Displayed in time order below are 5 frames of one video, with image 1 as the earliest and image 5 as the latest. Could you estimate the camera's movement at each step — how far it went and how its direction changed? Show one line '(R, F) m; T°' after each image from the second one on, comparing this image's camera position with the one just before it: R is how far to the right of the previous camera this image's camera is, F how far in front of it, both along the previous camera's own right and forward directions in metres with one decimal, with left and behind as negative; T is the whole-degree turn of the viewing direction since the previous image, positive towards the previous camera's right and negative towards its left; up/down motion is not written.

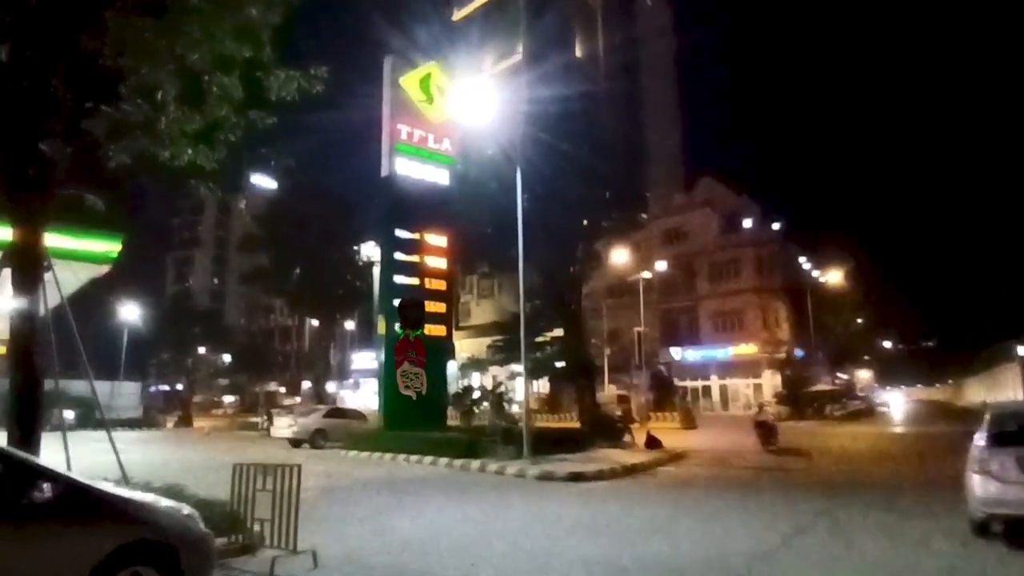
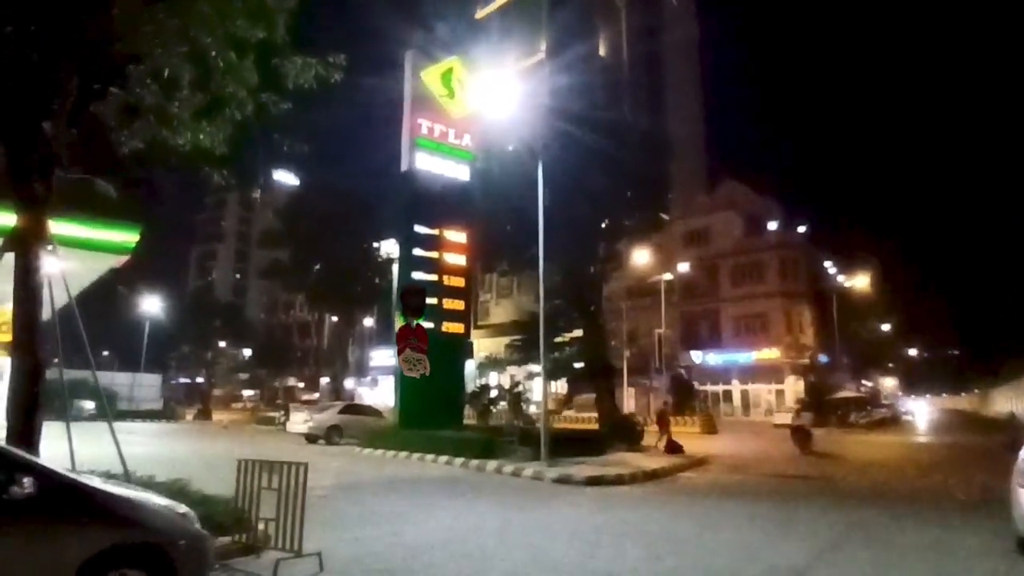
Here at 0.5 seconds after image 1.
(0.0, +0.3) m; -1°
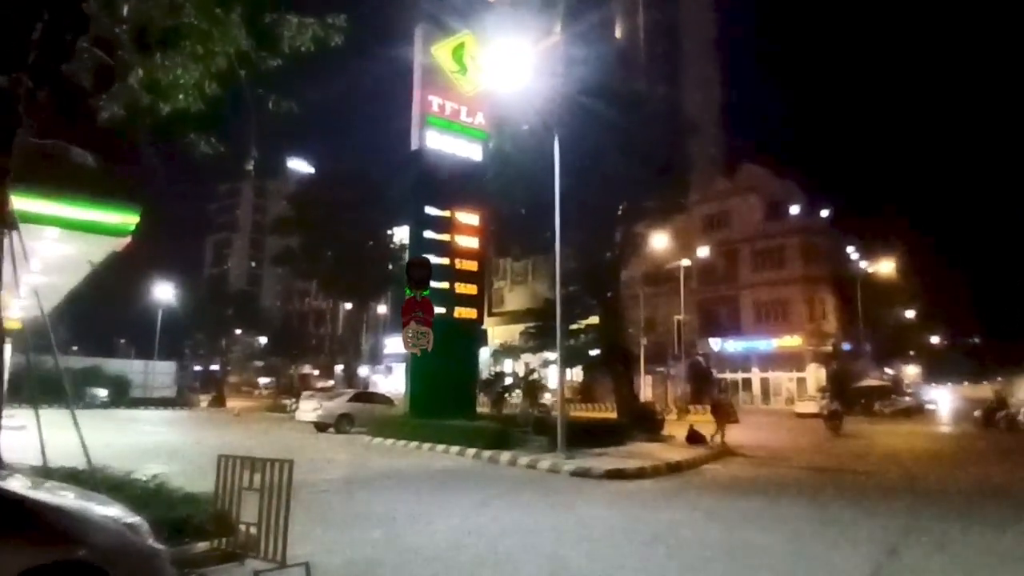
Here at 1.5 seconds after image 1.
(0.0, +0.8) m; -1°
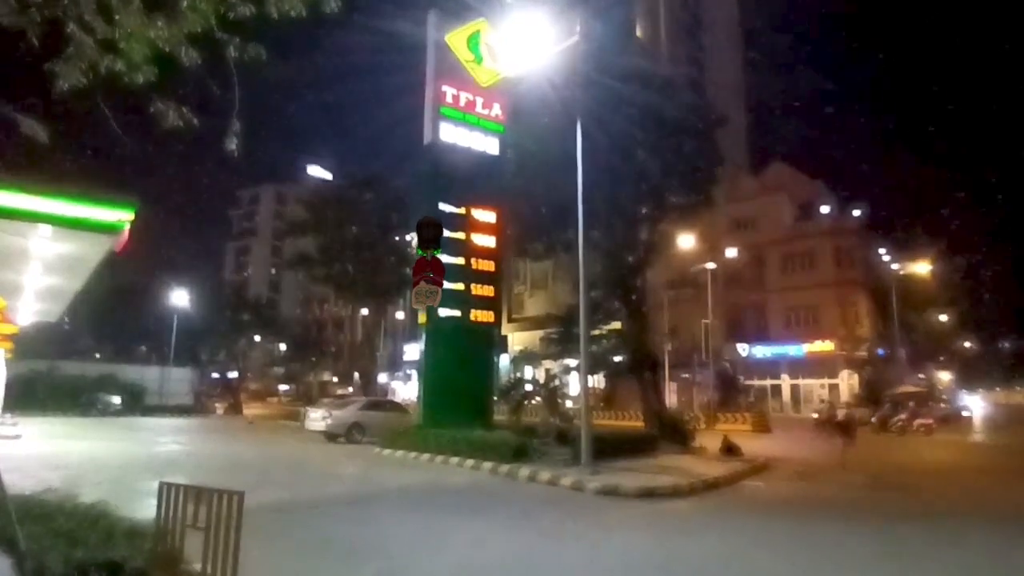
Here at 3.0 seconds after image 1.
(0.0, +1.2) m; -1°
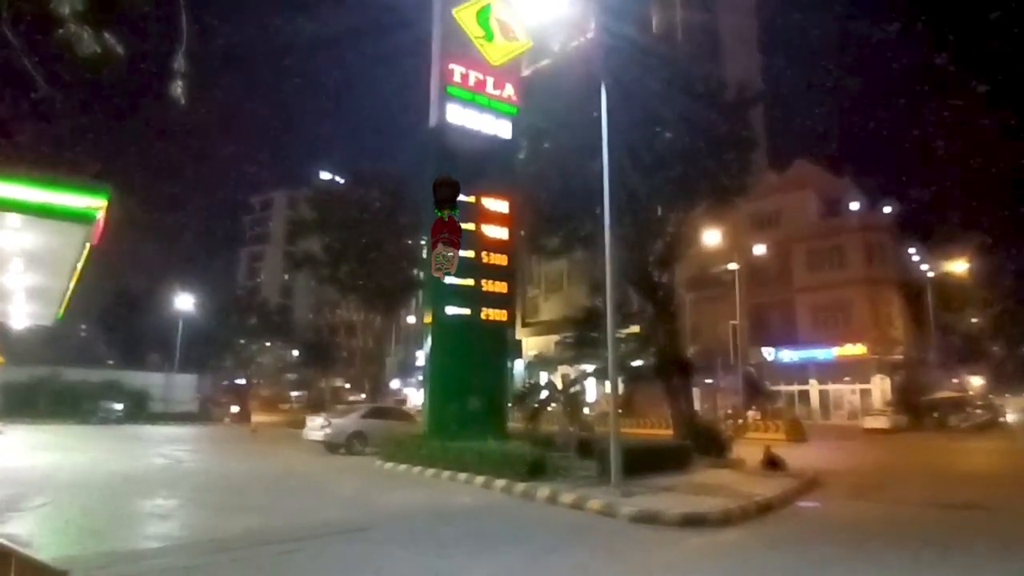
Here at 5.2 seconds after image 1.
(0.0, +1.8) m; -1°
